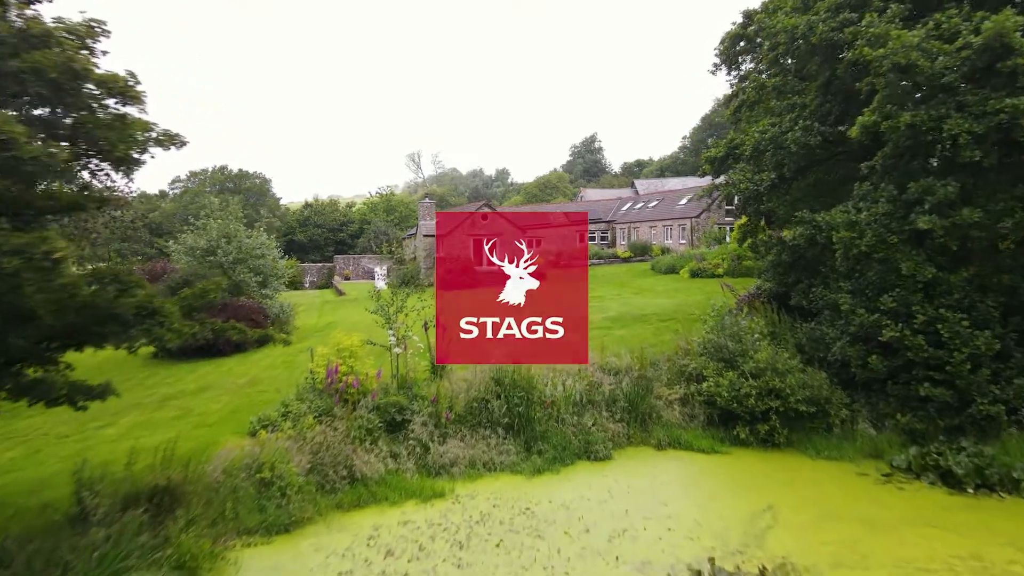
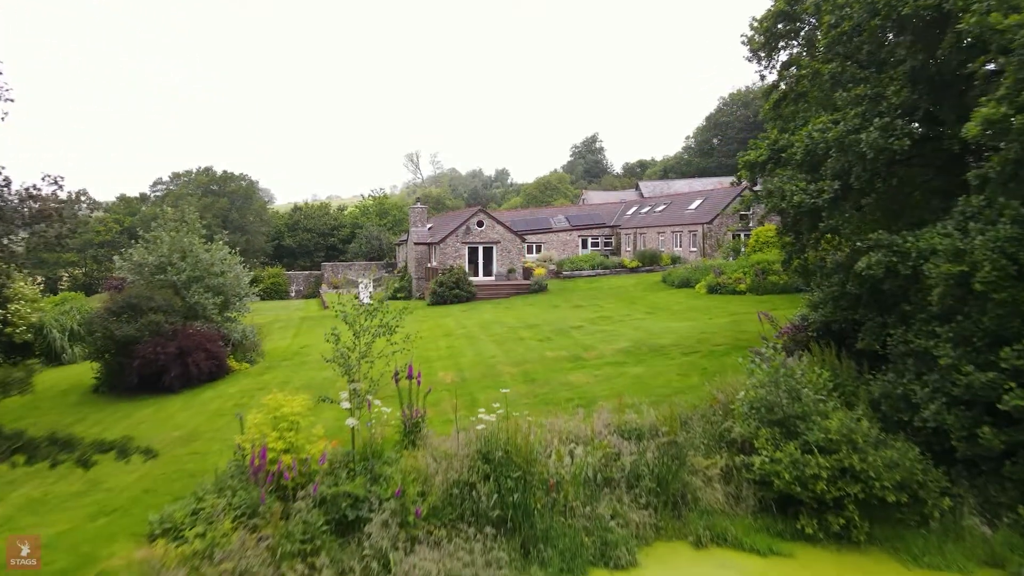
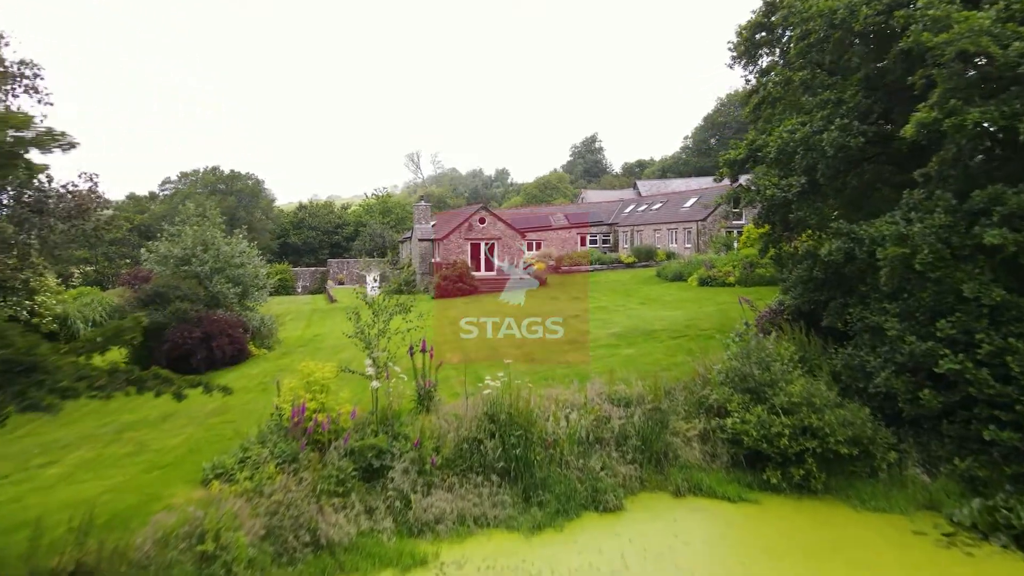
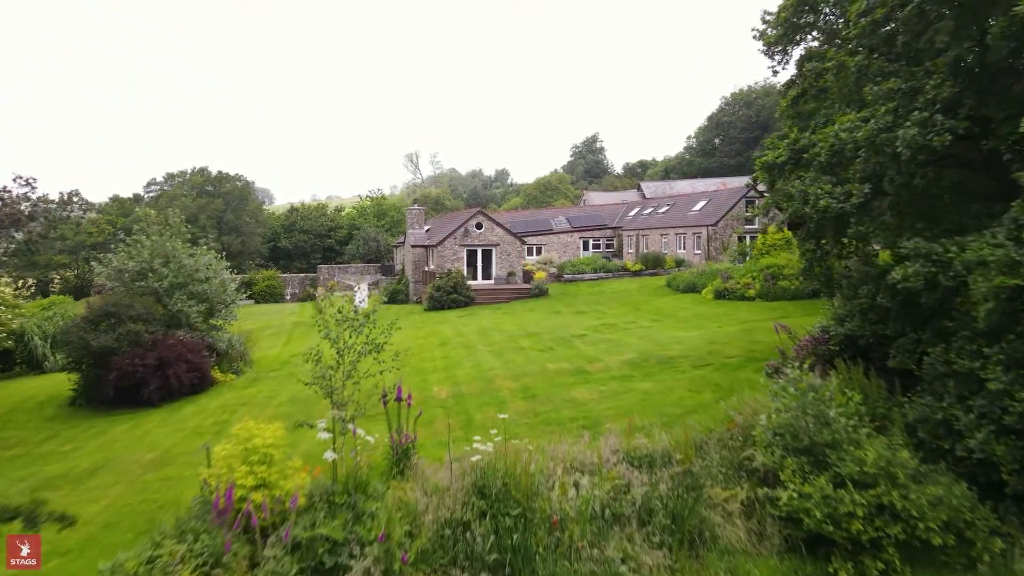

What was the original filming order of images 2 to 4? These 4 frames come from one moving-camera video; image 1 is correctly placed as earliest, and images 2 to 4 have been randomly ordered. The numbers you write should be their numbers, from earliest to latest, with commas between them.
3, 2, 4
